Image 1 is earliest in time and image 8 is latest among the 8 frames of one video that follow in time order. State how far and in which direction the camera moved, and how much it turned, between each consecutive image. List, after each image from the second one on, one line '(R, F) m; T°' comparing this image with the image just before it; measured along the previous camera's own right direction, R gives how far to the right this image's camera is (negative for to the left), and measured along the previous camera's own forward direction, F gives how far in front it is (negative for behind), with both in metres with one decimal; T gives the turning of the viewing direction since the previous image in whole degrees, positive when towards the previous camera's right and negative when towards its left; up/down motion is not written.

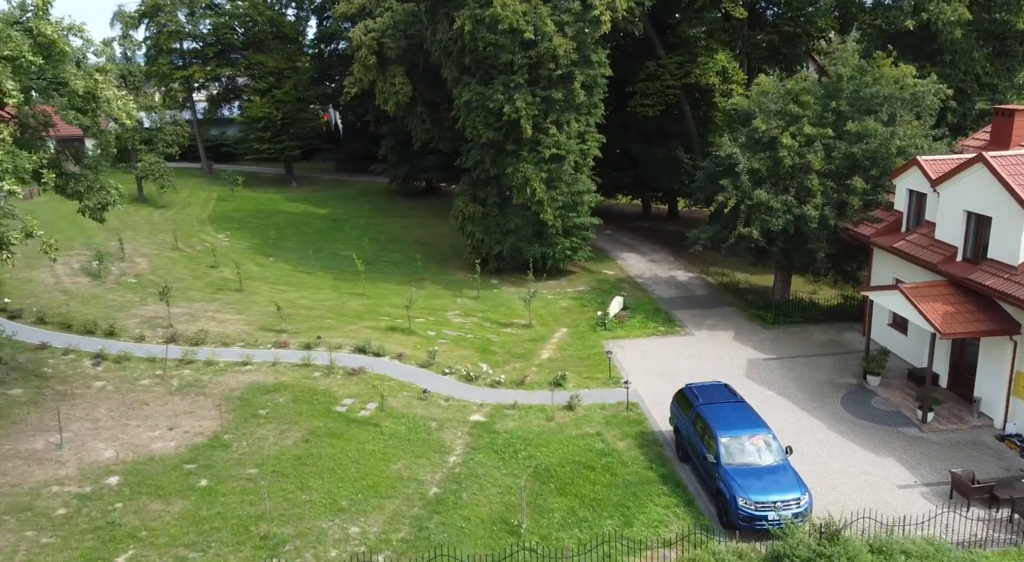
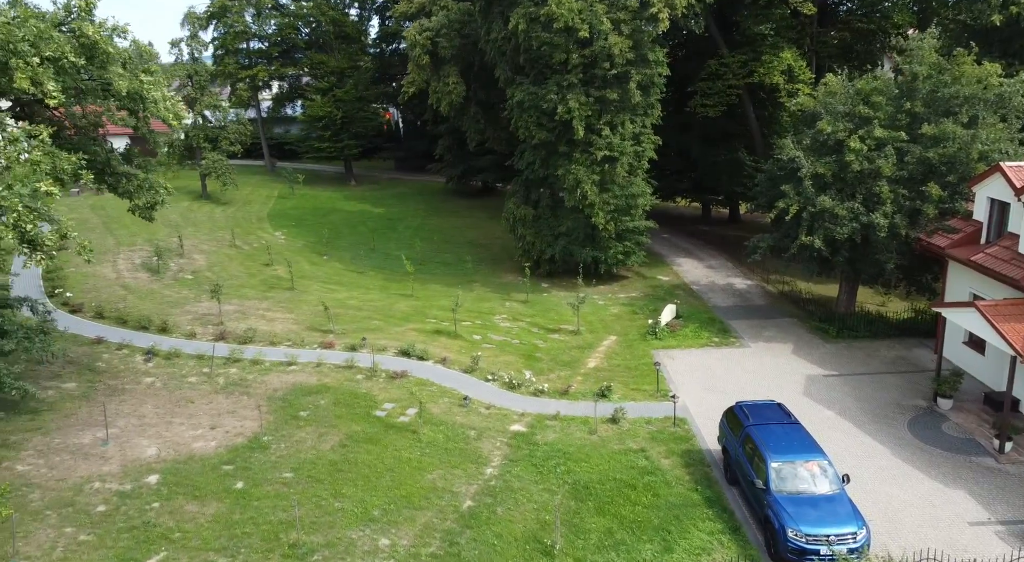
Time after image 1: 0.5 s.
(+0.3, +0.5) m; -5°
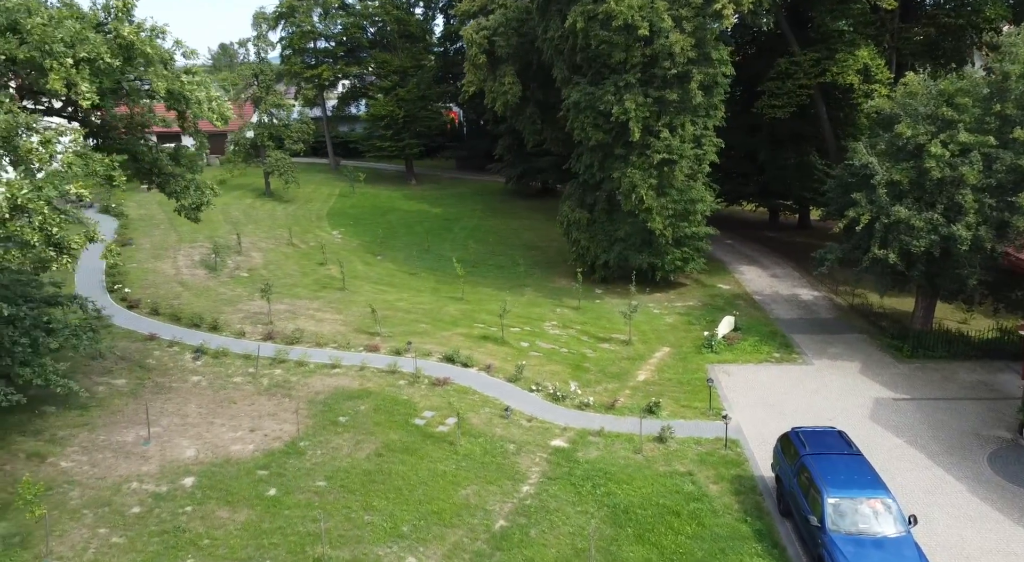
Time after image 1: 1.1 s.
(+0.4, +0.6) m; -5°
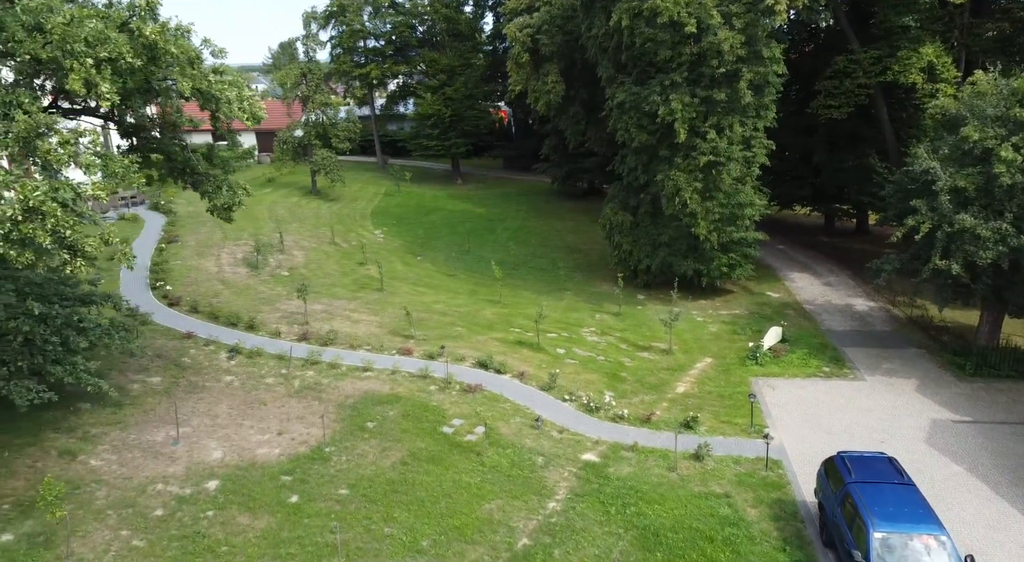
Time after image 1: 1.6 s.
(+0.4, +0.5) m; -4°
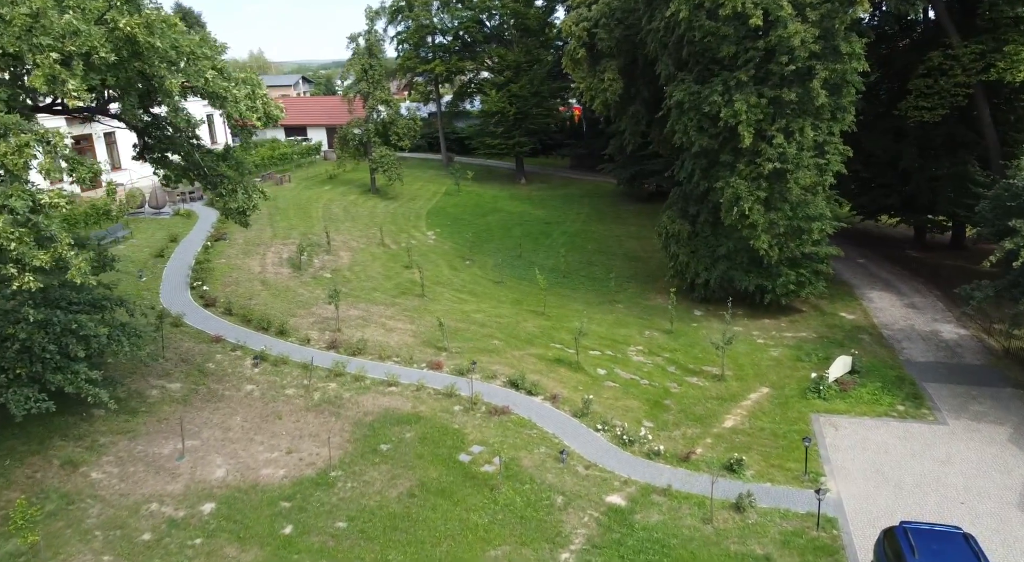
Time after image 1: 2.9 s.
(+1.0, +1.4) m; -6°
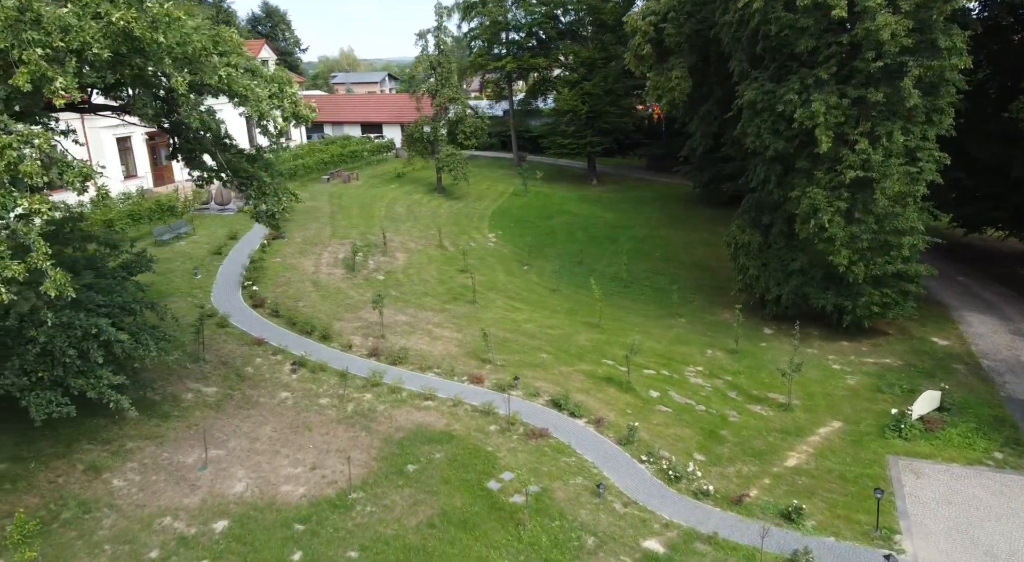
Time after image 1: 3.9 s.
(+0.8, +1.1) m; -6°
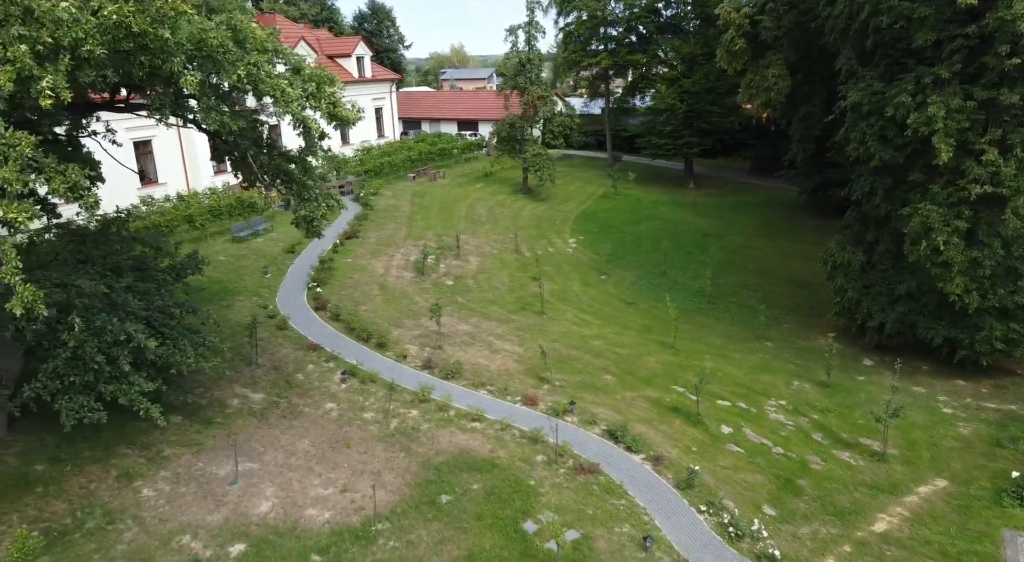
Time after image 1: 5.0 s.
(+0.9, +1.3) m; -8°
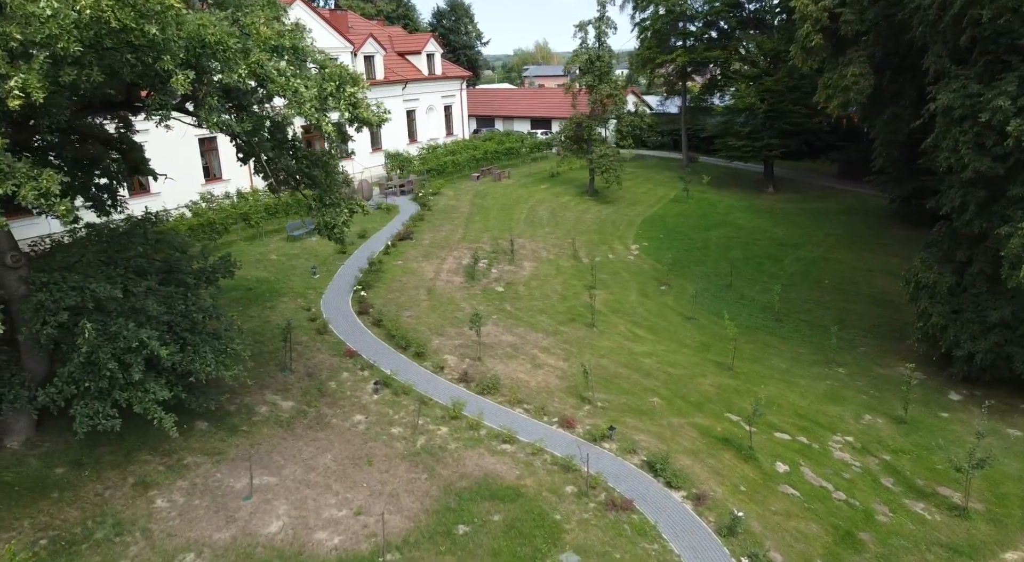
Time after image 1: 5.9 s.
(+0.8, +1.0) m; -6°
